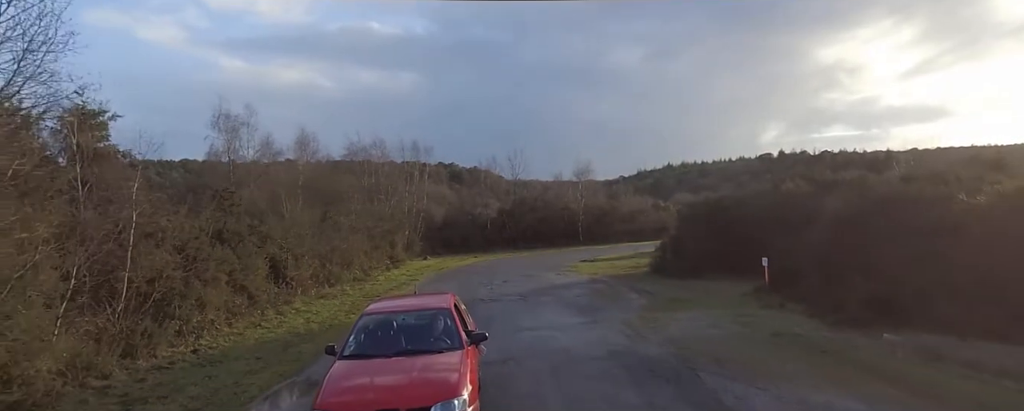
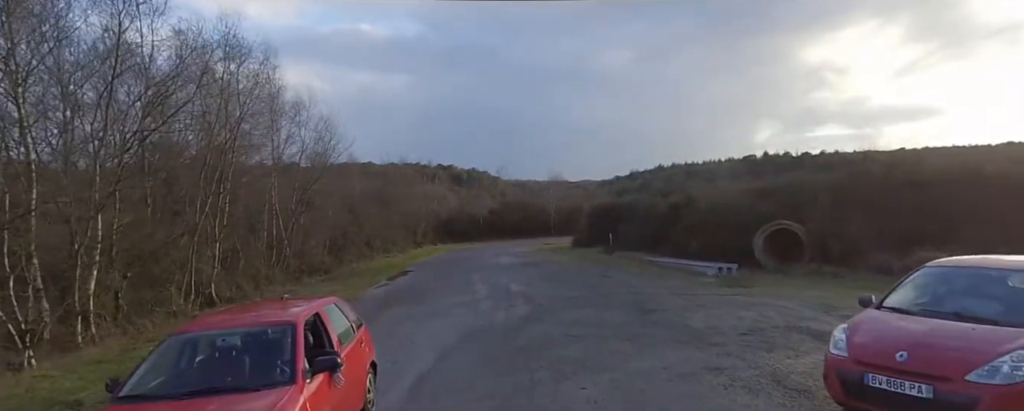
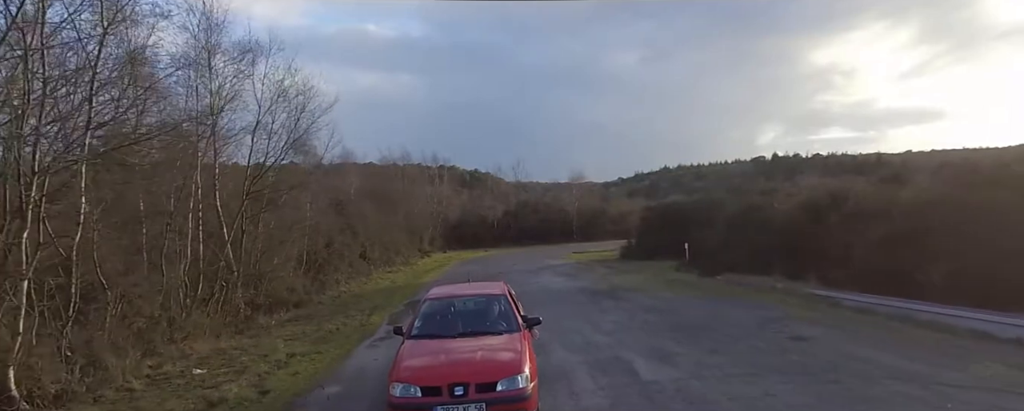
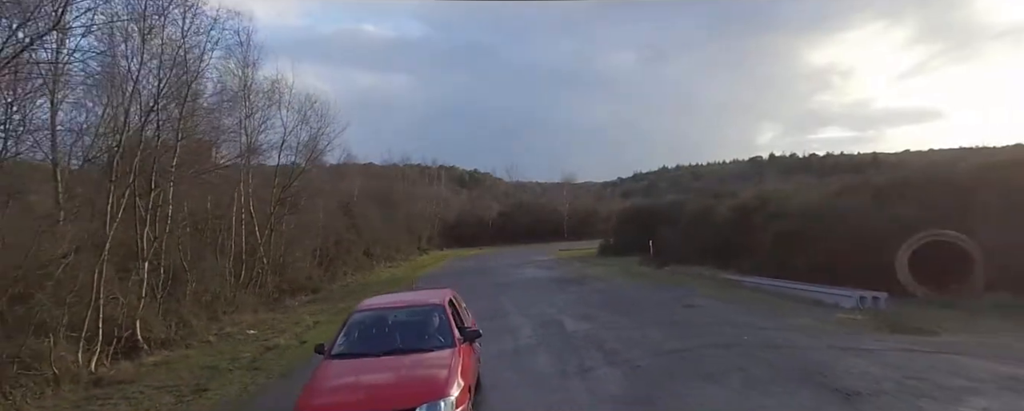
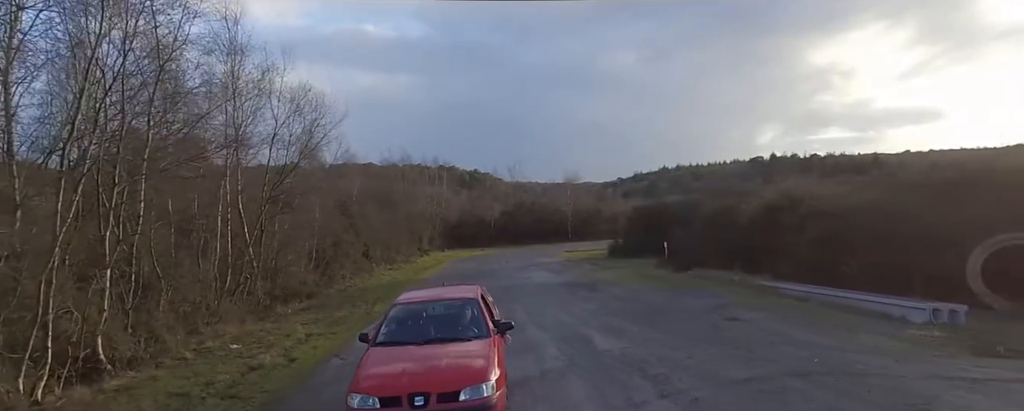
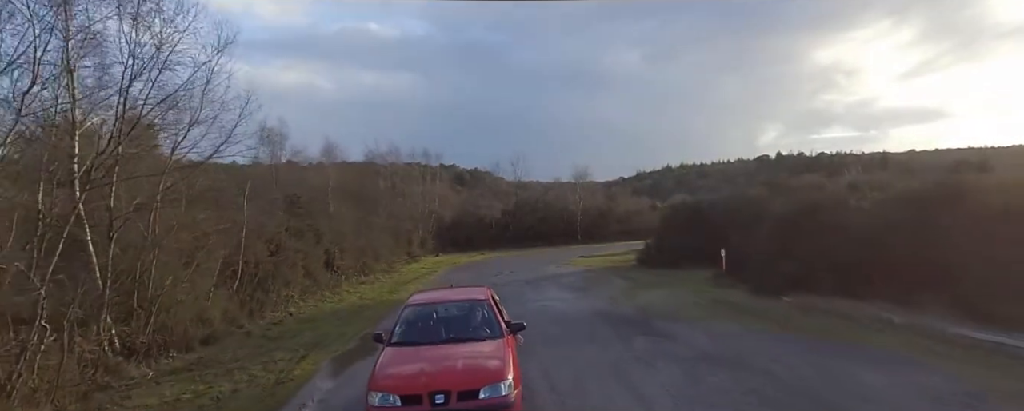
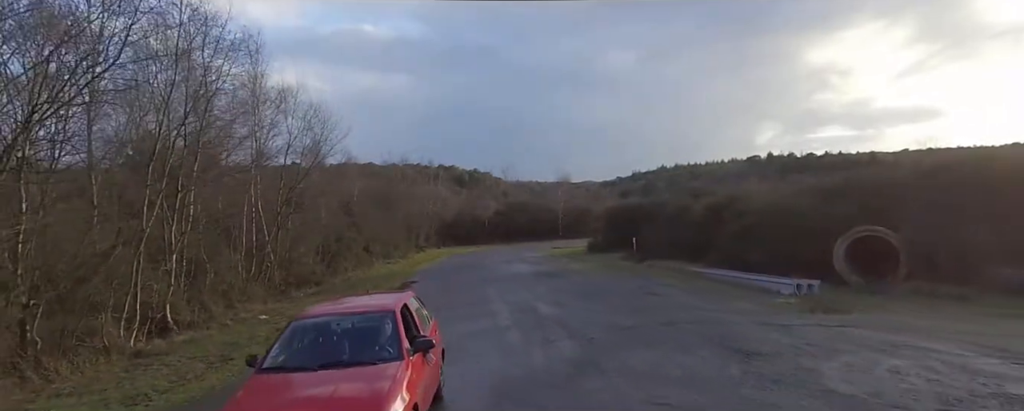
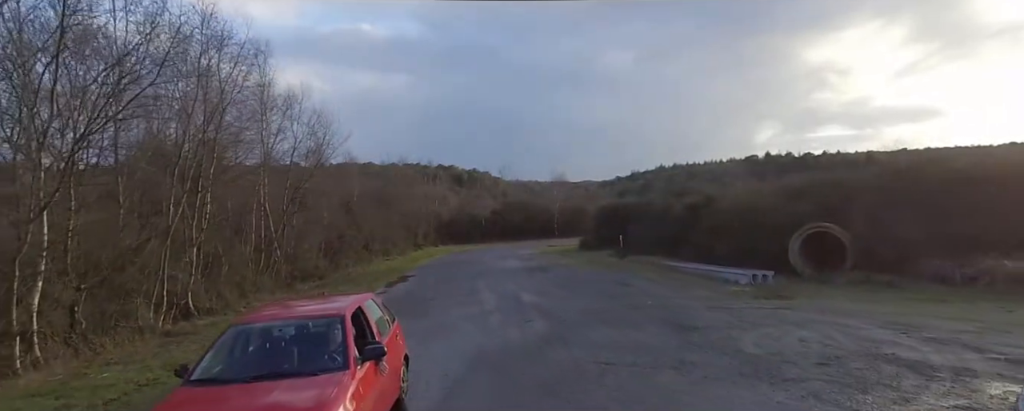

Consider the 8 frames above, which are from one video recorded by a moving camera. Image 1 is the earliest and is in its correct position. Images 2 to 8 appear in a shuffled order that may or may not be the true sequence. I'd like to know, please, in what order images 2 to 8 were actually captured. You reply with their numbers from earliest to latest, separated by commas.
6, 3, 5, 4, 7, 8, 2
